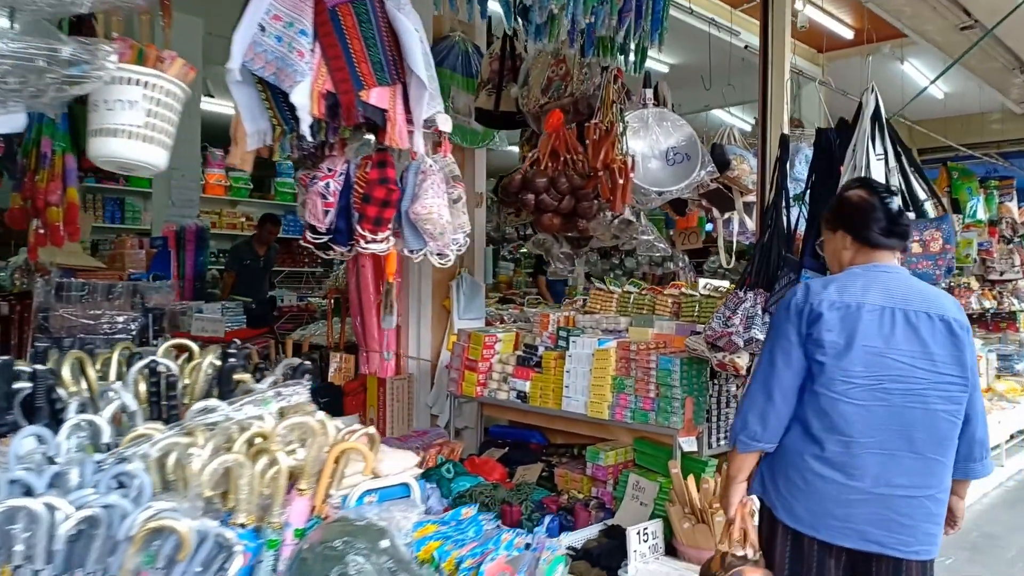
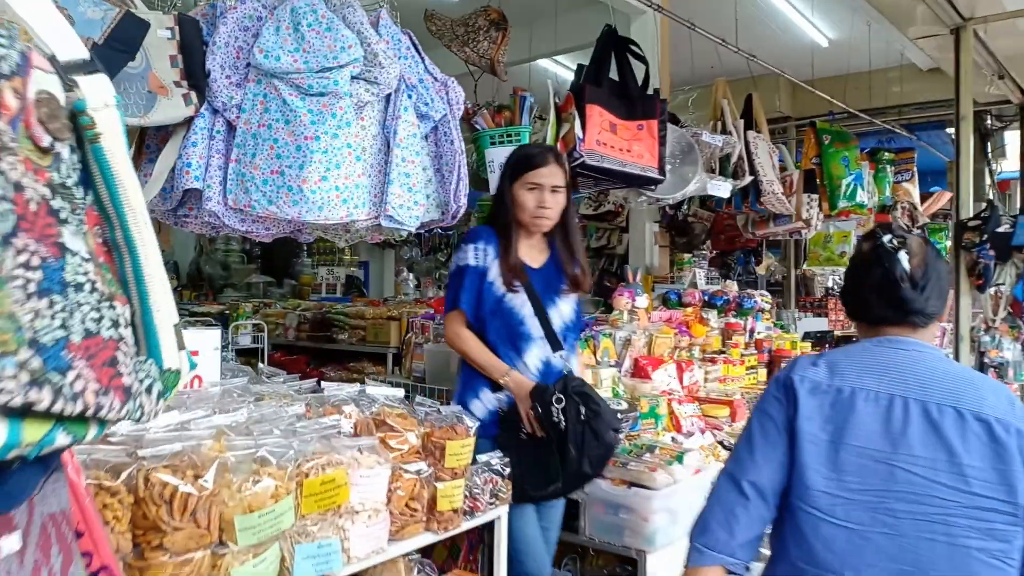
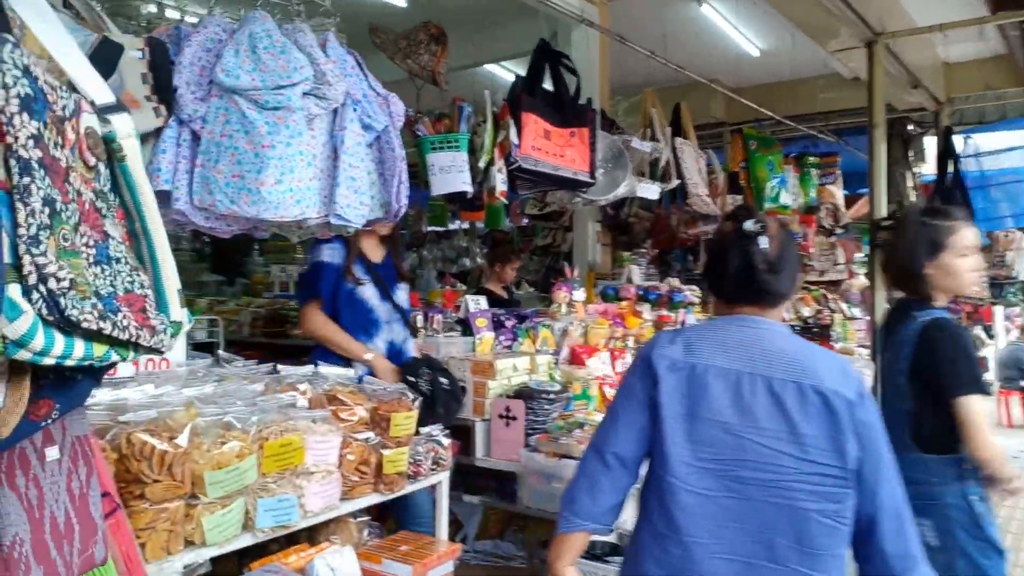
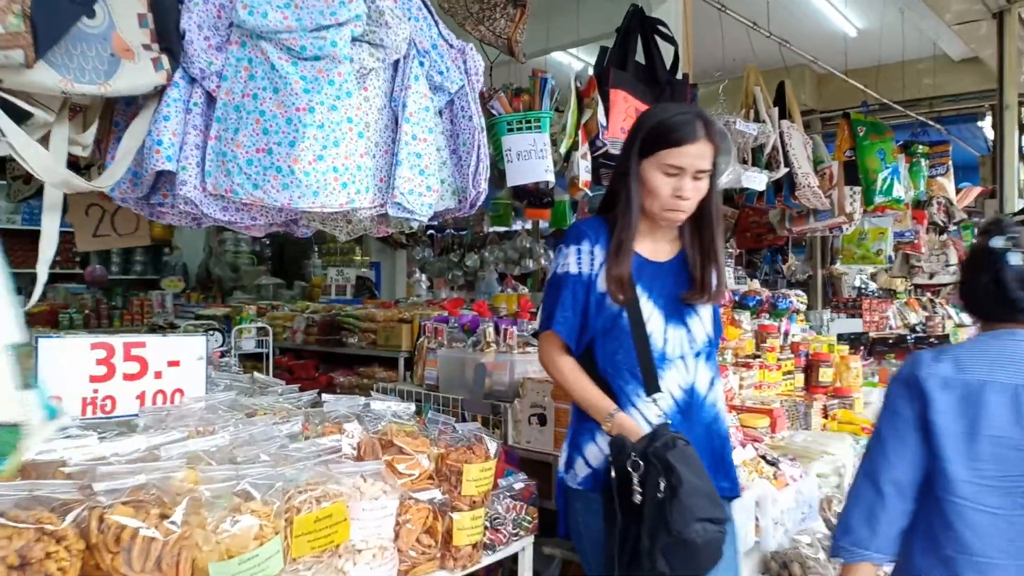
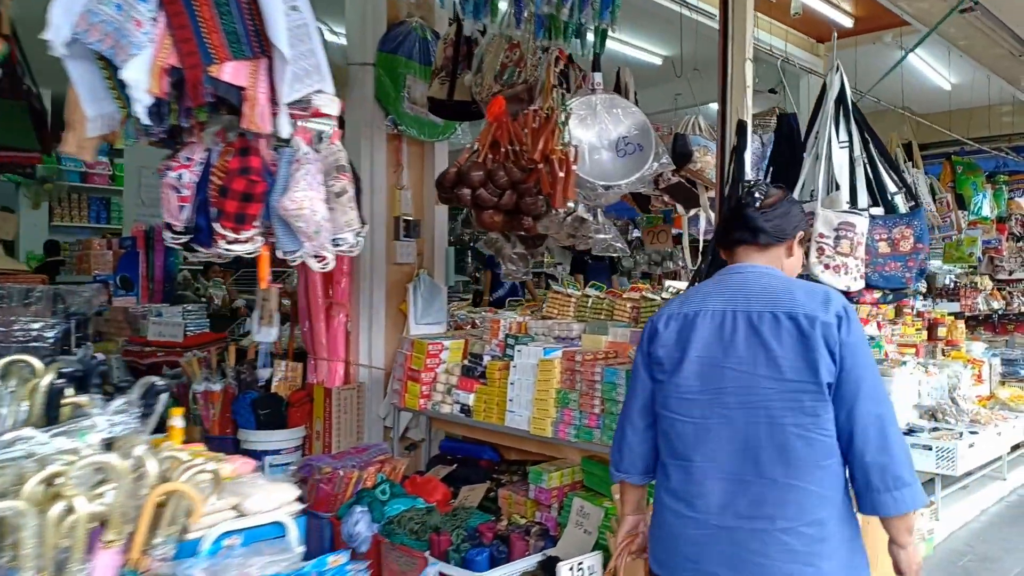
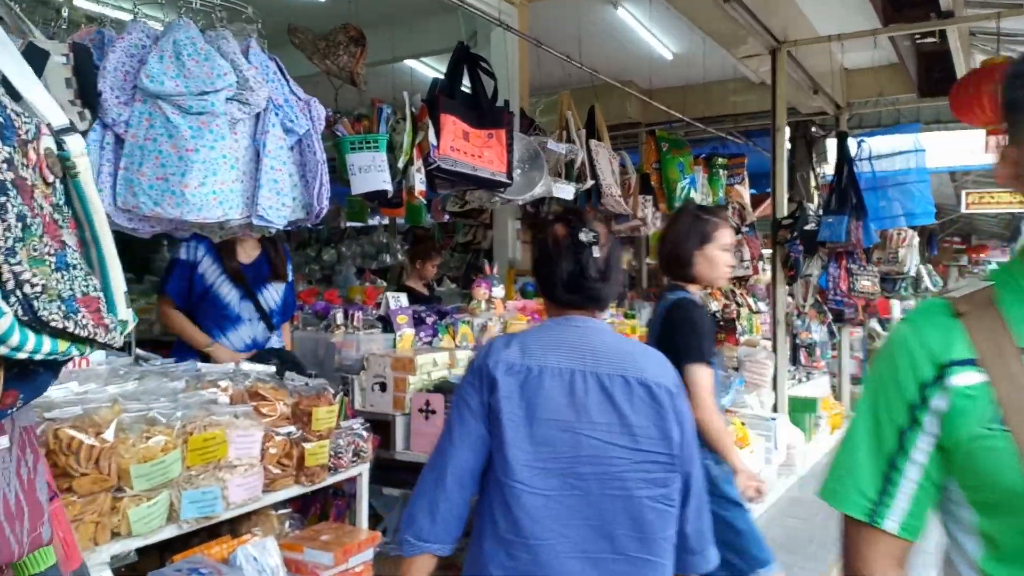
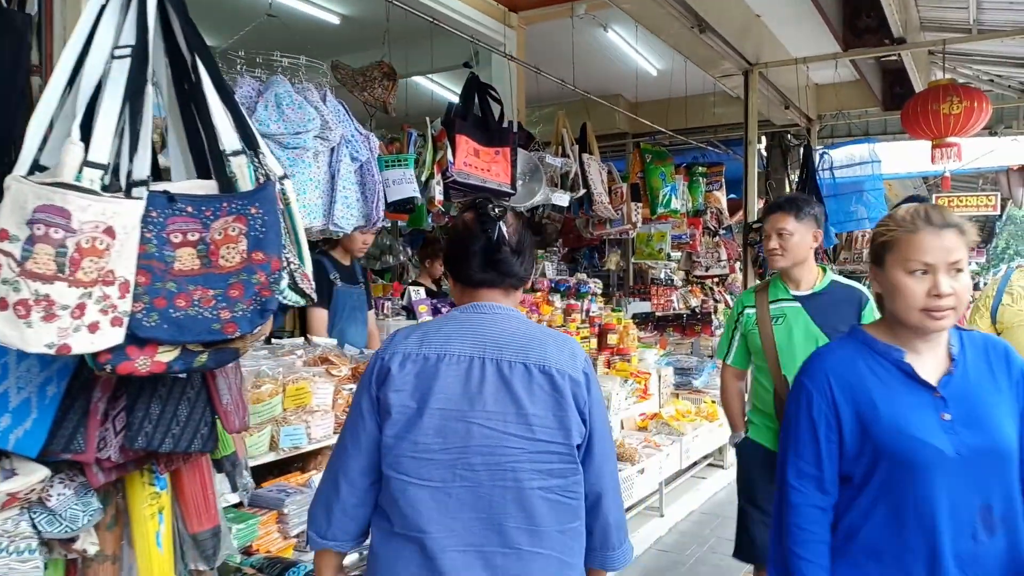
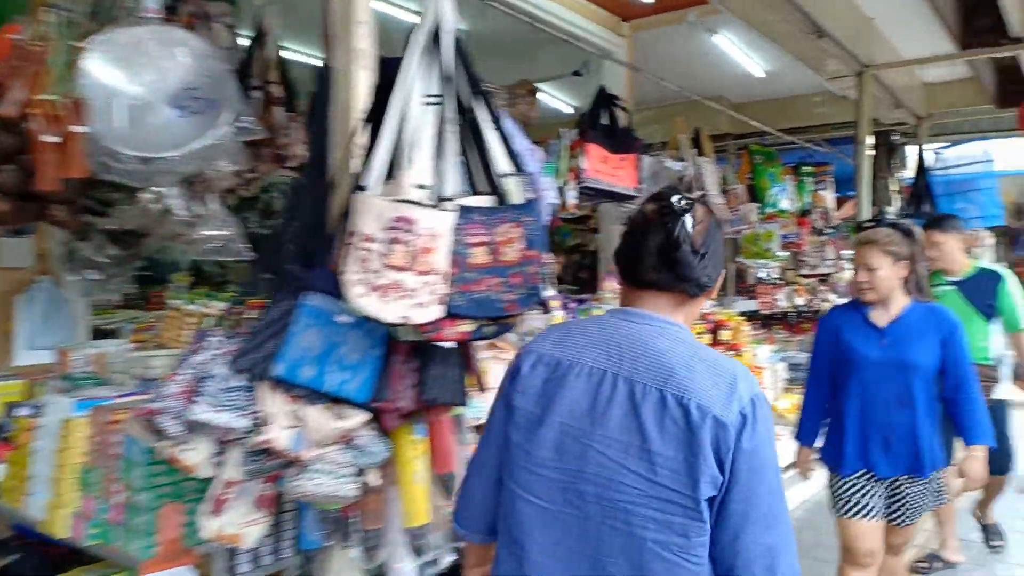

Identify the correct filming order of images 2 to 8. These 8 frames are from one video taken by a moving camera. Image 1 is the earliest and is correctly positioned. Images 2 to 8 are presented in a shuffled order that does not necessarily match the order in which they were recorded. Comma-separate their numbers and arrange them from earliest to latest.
5, 8, 7, 6, 3, 2, 4
